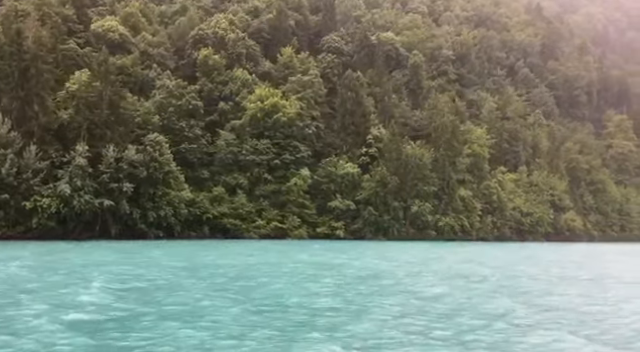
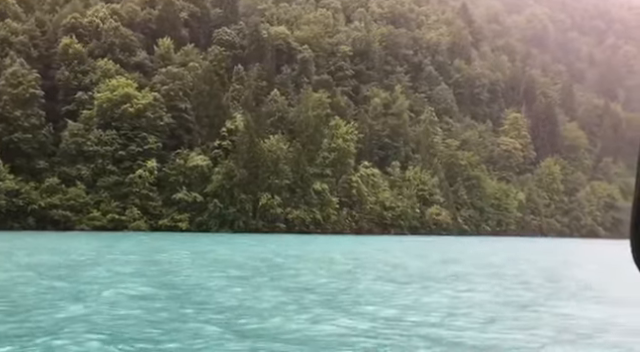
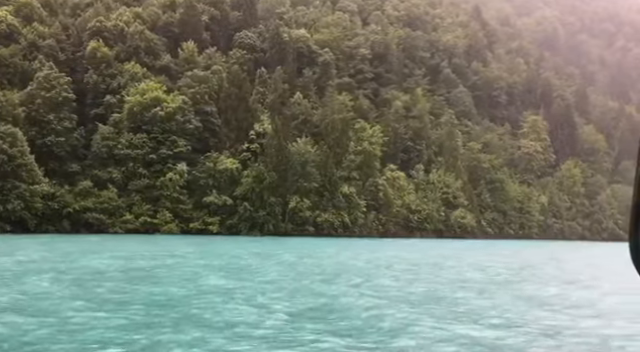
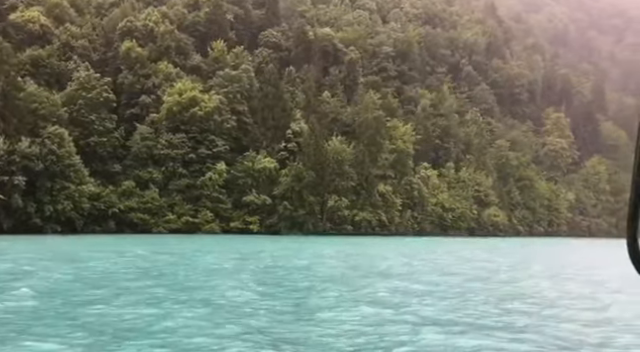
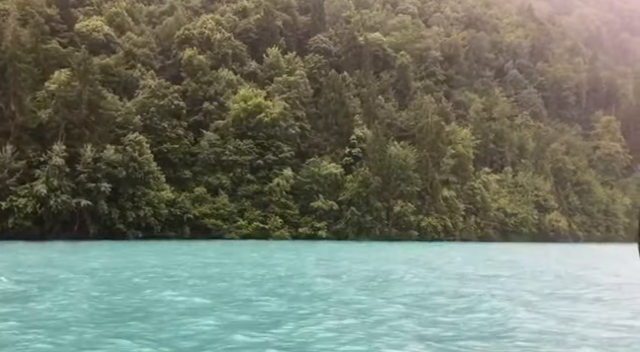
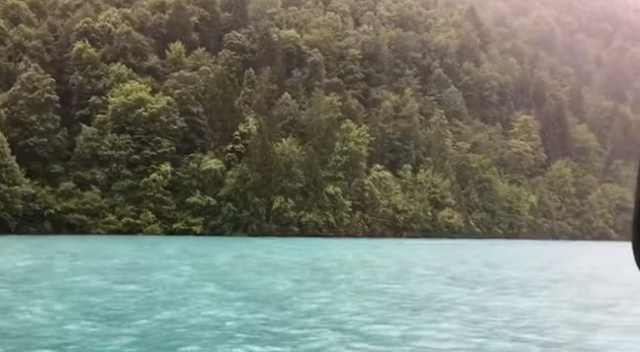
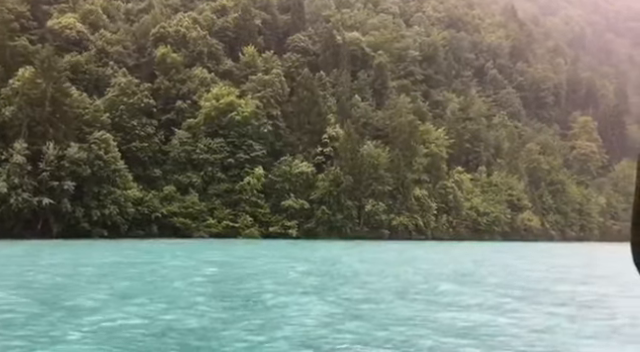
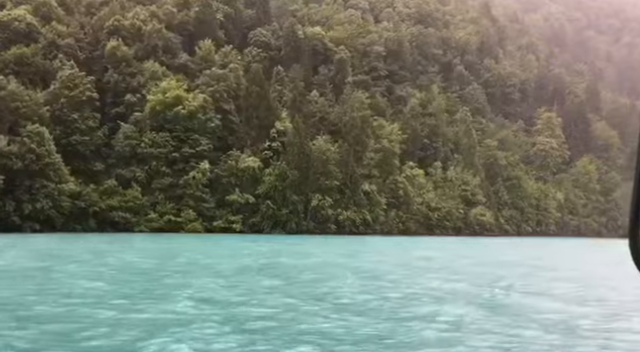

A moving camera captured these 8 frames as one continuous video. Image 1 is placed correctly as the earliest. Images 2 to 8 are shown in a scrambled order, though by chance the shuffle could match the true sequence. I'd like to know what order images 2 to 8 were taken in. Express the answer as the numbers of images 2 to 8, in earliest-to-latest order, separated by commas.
5, 7, 4, 8, 3, 6, 2
